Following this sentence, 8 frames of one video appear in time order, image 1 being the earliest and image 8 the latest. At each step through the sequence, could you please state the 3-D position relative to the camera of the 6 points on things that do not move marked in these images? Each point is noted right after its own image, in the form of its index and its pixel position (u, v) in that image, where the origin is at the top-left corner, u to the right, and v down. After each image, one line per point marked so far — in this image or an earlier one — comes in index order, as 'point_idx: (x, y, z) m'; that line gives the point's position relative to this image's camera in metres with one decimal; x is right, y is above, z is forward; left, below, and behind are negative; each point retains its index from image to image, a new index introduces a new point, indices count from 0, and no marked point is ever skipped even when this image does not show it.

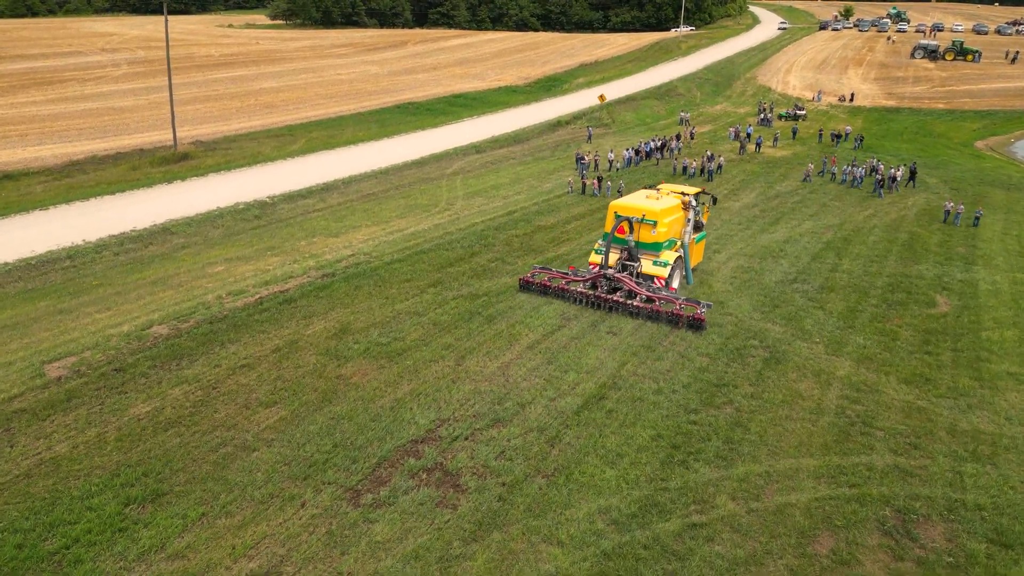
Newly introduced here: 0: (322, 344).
0: (-3.8, -1.1, +14.6) m
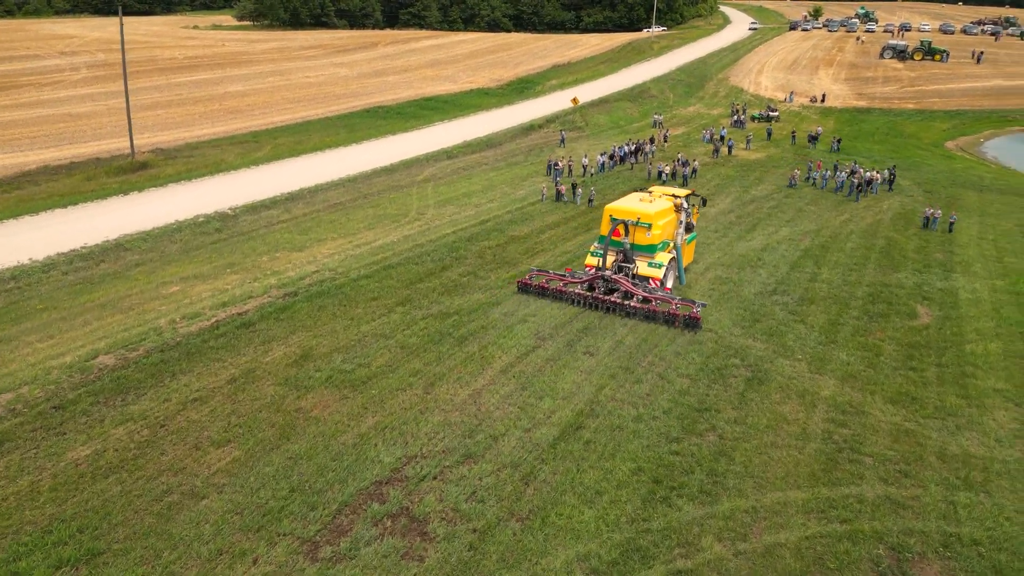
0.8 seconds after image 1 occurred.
0: (-4.3, -1.6, +13.7) m
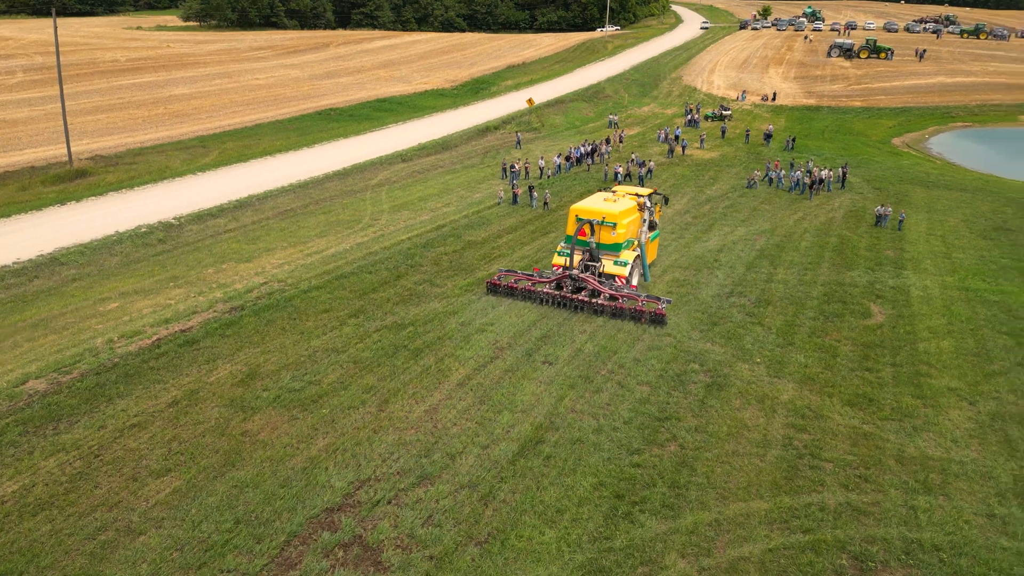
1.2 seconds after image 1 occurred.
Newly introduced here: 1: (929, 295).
0: (-5.1, -1.9, +13.1) m
1: (+11.3, -0.2, +19.7) m
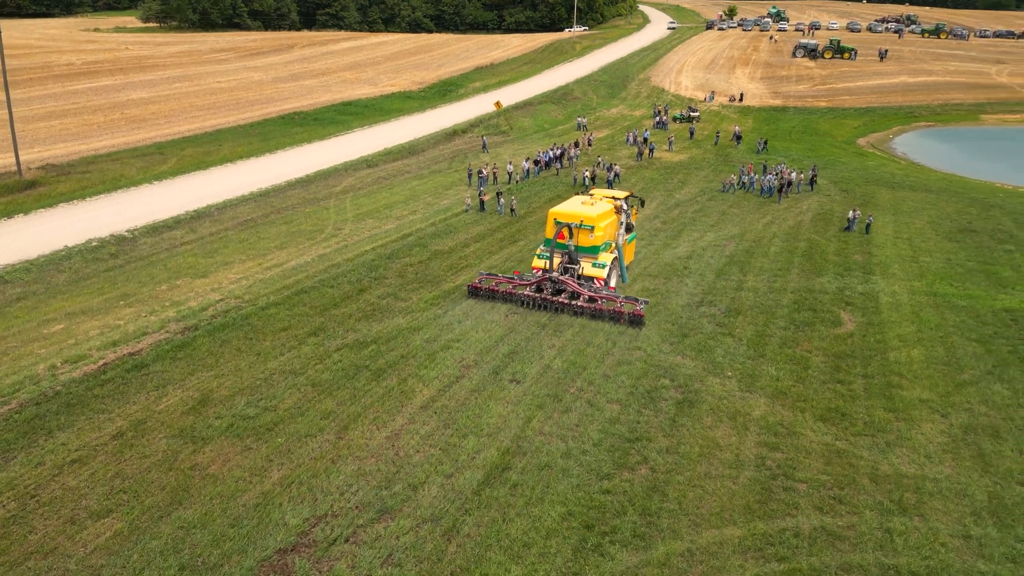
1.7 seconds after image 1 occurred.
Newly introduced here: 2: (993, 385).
0: (-5.7, -2.3, +12.4) m
1: (+10.4, -0.4, +19.7) m
2: (+10.0, -2.0, +15.1) m
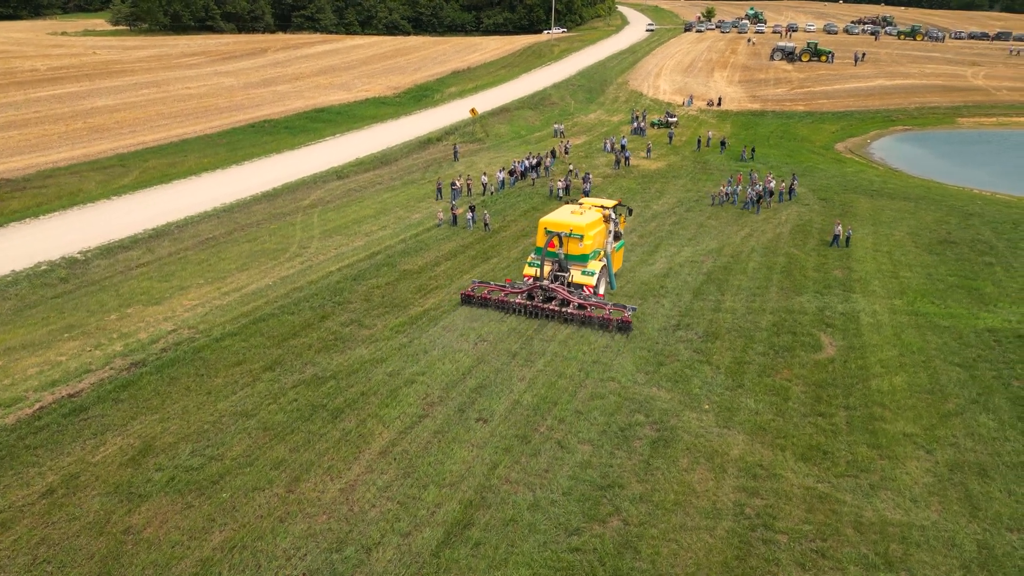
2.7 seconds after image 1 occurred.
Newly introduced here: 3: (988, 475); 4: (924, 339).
0: (-6.3, -3.0, +11.5) m
1: (+9.6, -0.9, +19.1) m
2: (+9.3, -2.5, +14.6) m
3: (+8.2, -3.2, +12.5) m
4: (+10.3, -1.3, +18.2) m
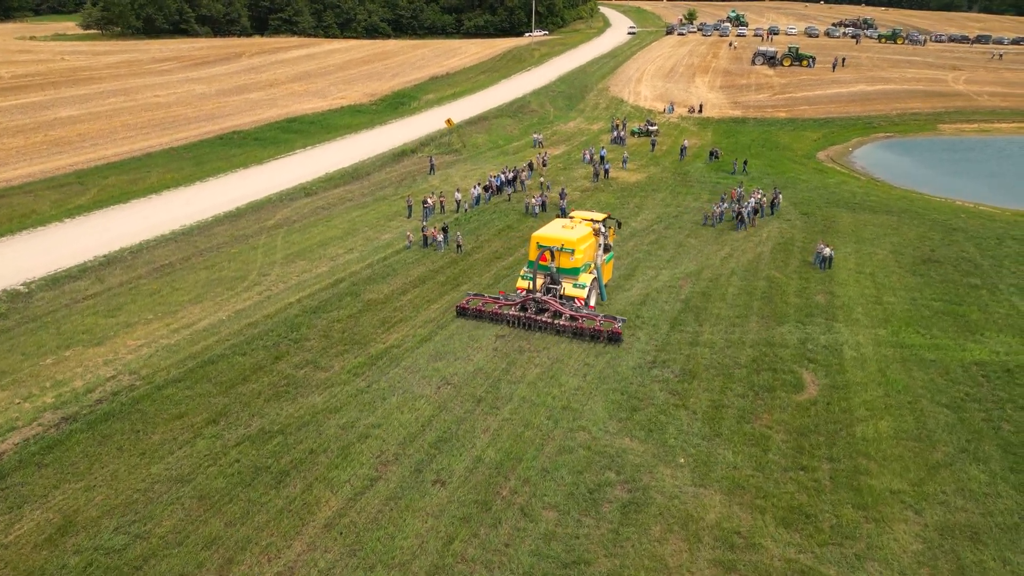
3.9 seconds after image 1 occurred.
0: (-6.9, -3.9, +10.4) m
1: (+8.8, -1.7, +18.3) m
2: (+8.6, -3.4, +13.8) m
3: (+7.5, -4.0, +11.7) m
4: (+9.5, -2.1, +17.4) m
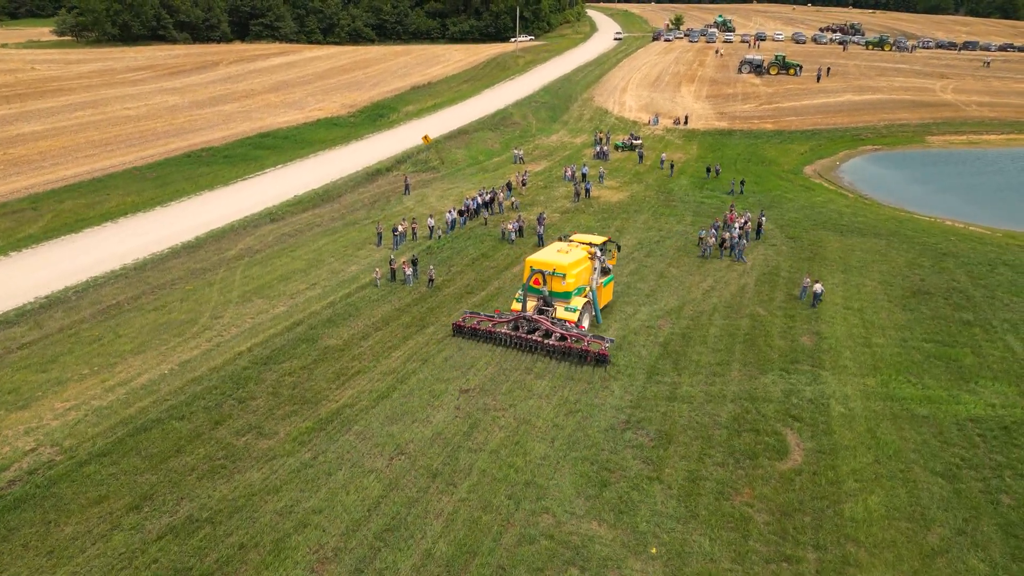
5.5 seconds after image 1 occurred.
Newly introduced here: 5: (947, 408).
0: (-7.7, -5.1, +9.0) m
1: (+7.9, -2.9, +17.1) m
2: (+7.8, -4.6, +12.6) m
3: (+6.7, -5.2, +10.5) m
4: (+8.6, -3.3, +16.2) m
5: (+10.4, -2.9, +17.6) m
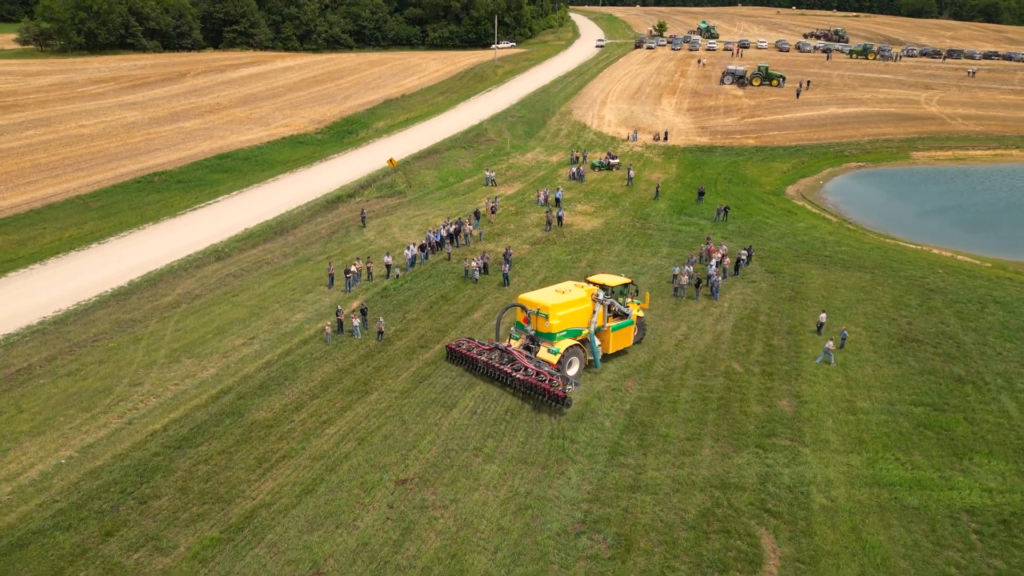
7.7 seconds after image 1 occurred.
0: (-8.7, -6.8, +6.9) m
1: (+6.7, -4.5, +15.3) m
2: (+6.7, -6.2, +10.8) m
3: (+5.7, -6.8, +8.7) m
4: (+7.4, -4.9, +14.4) m
5: (+9.2, -4.5, +15.8) m
